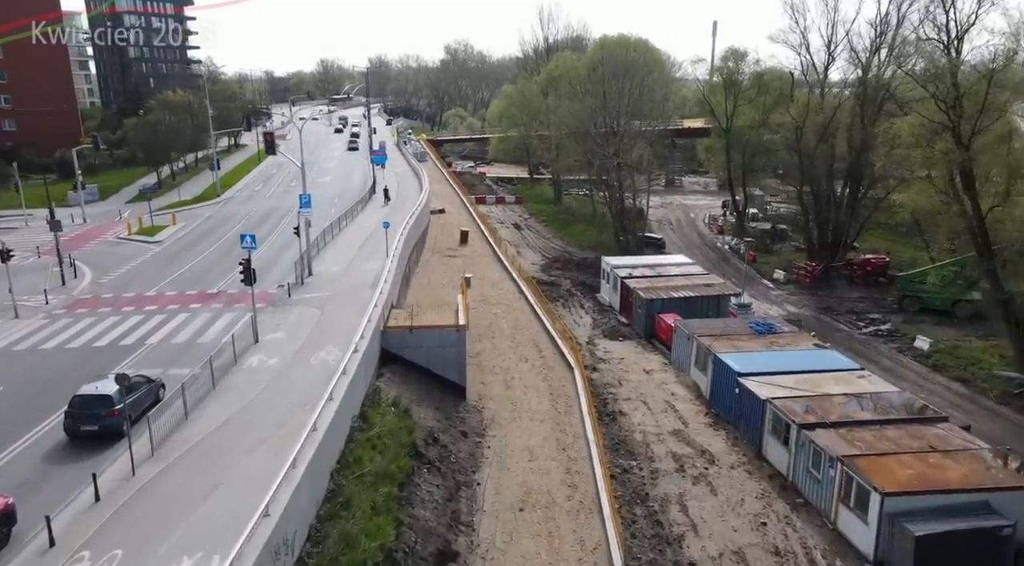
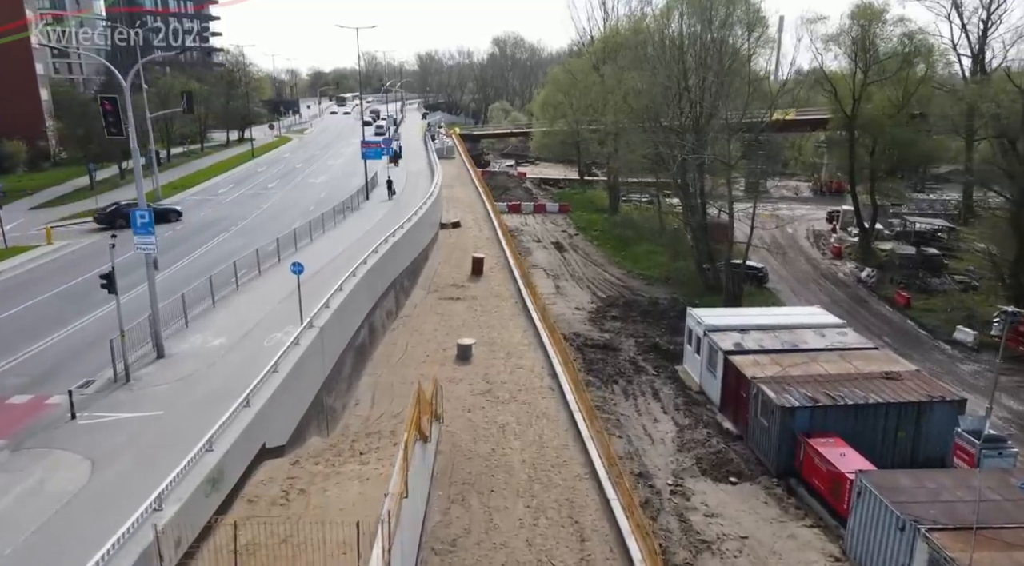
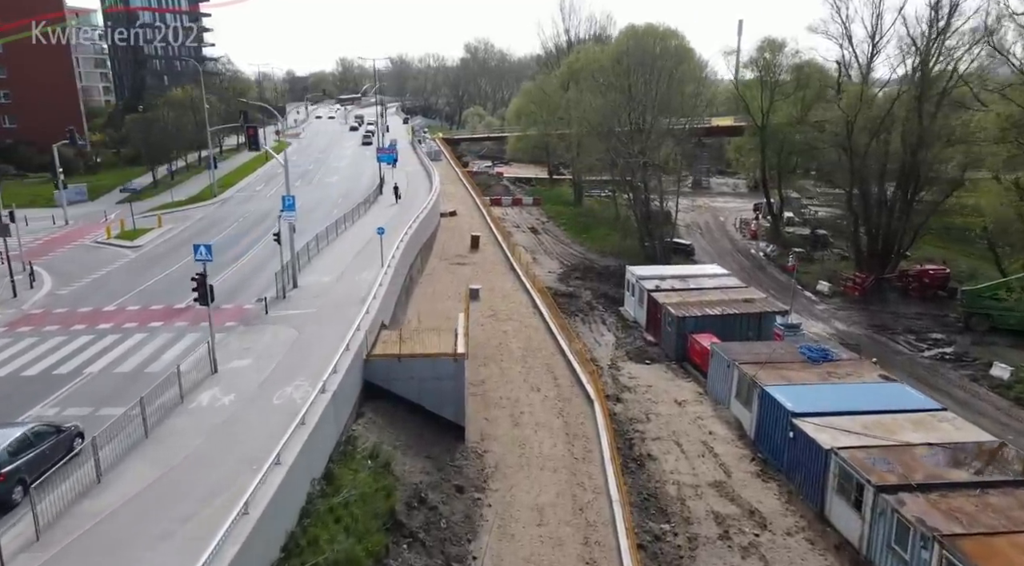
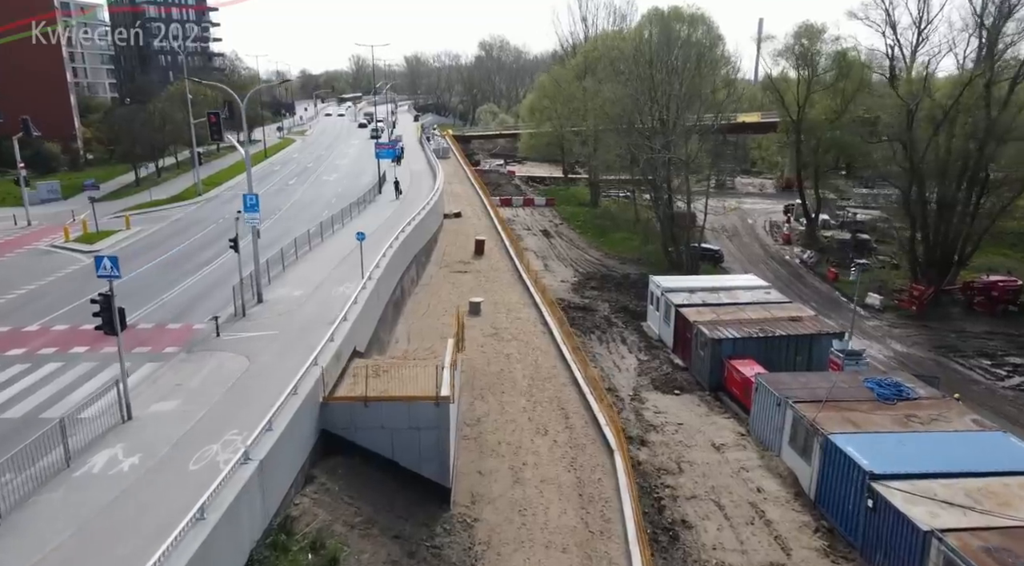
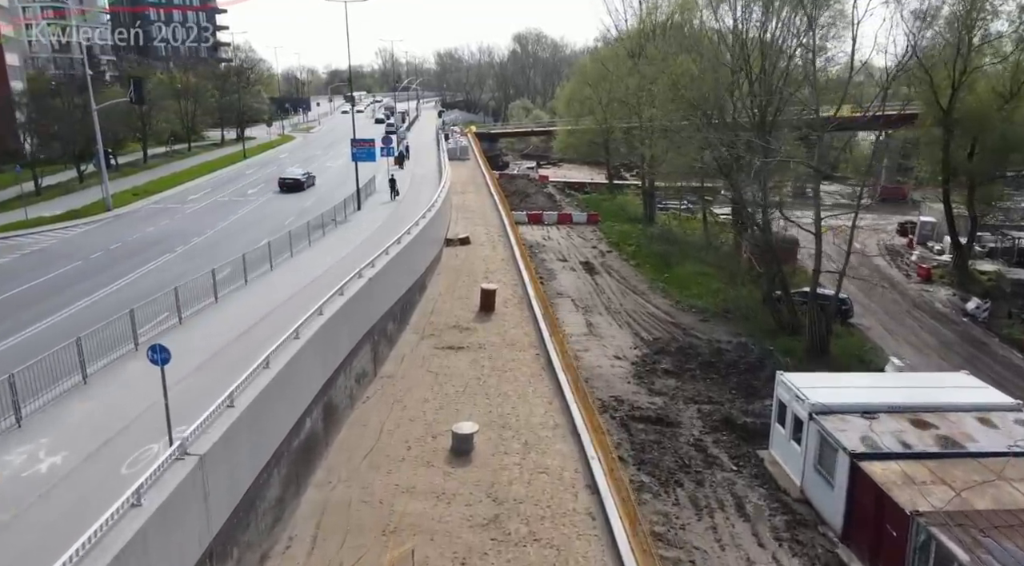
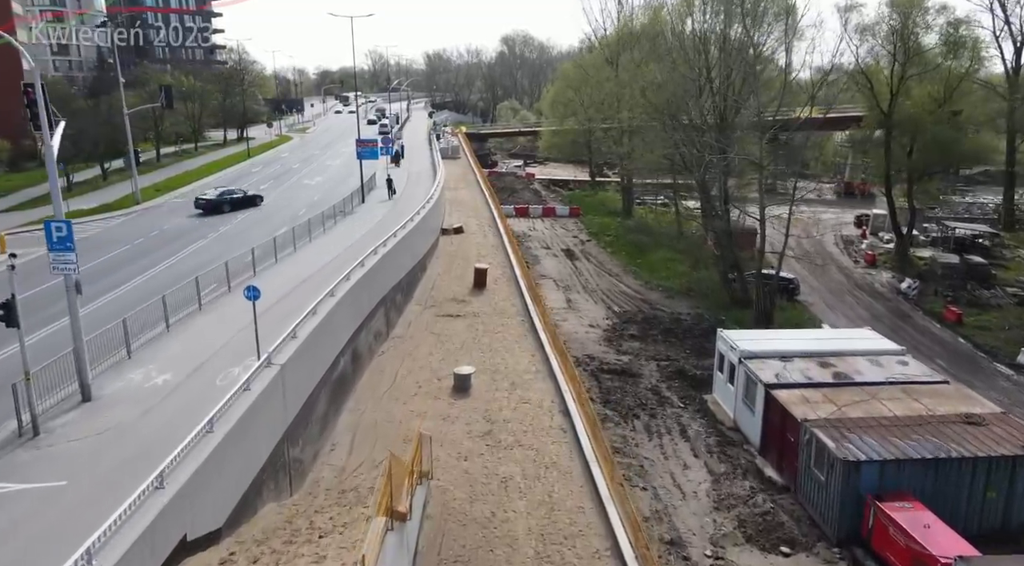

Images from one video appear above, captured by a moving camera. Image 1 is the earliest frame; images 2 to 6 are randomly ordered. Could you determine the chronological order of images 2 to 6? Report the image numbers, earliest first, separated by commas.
3, 4, 2, 6, 5
